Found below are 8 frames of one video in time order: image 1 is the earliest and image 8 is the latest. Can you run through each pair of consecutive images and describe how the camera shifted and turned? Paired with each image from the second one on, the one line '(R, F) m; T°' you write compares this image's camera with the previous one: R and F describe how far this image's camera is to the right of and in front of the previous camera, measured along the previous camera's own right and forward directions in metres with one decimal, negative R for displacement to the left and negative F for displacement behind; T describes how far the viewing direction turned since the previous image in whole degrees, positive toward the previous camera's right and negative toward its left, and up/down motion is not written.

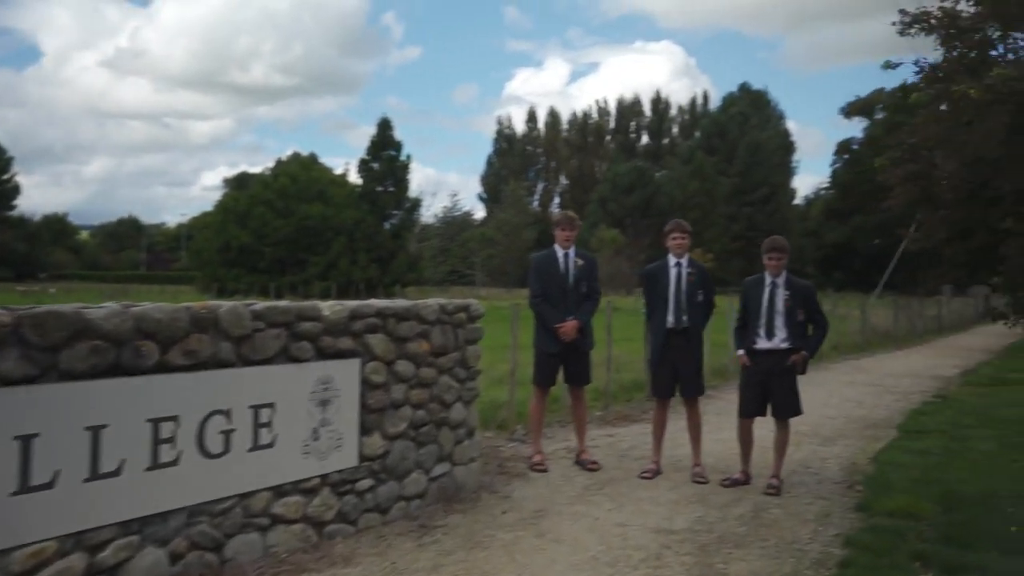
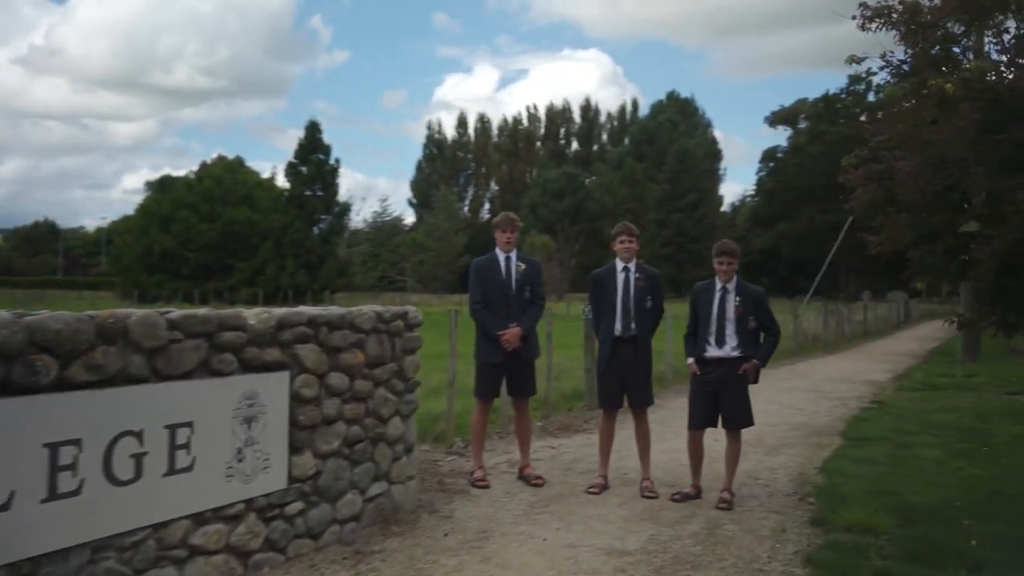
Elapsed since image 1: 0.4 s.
(-0.1, +0.4) m; +4°
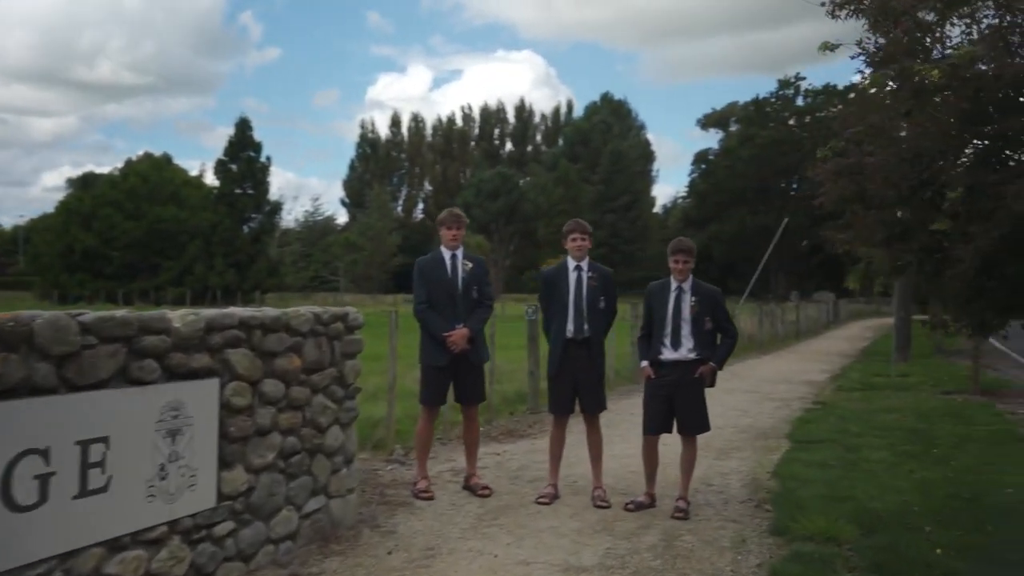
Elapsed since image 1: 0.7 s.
(-0.1, +0.4) m; +4°
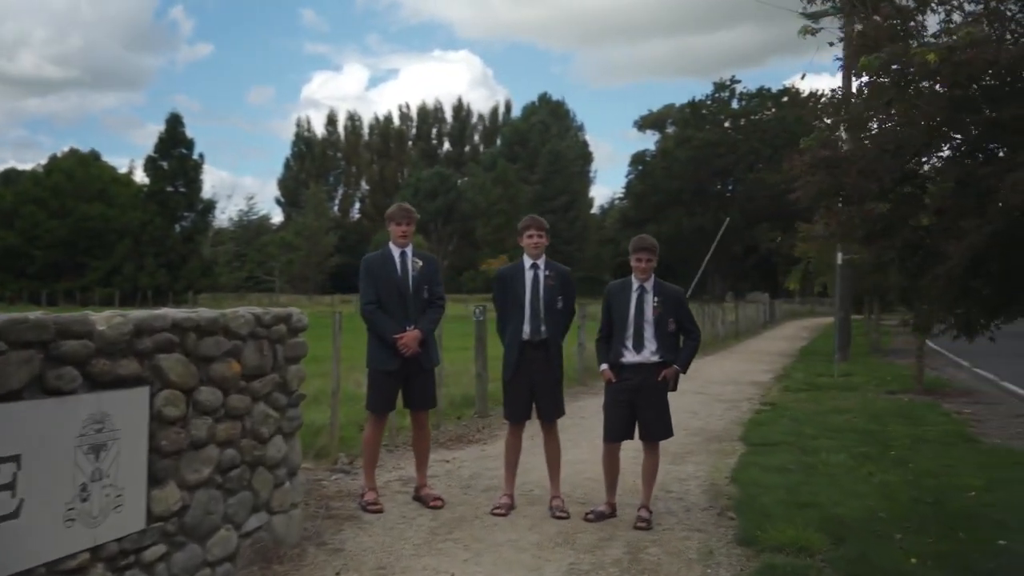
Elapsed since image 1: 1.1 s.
(-0.1, +0.4) m; +4°
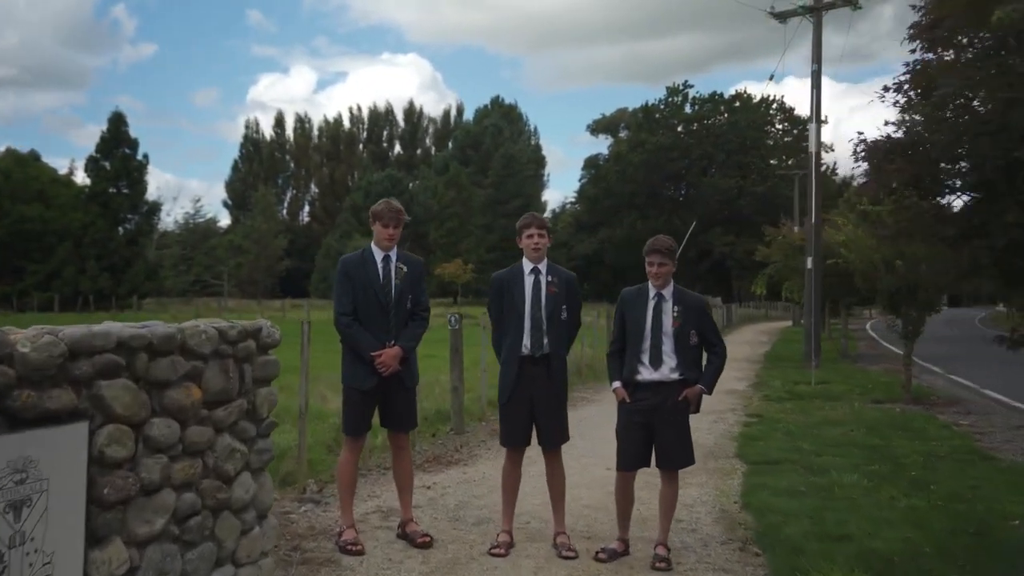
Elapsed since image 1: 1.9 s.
(-0.3, +0.9) m; +3°
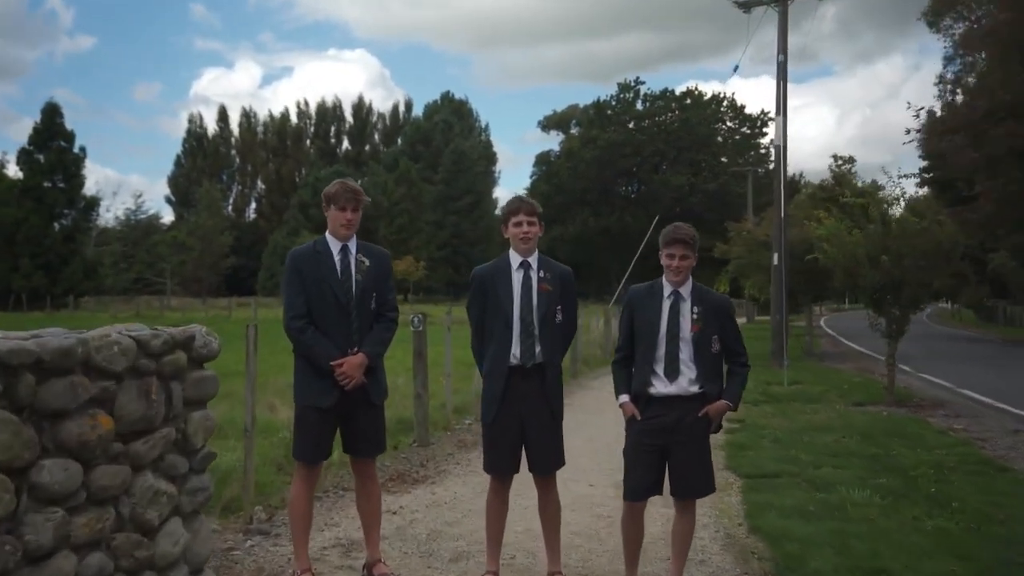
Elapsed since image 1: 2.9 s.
(-0.2, +1.0) m; +3°
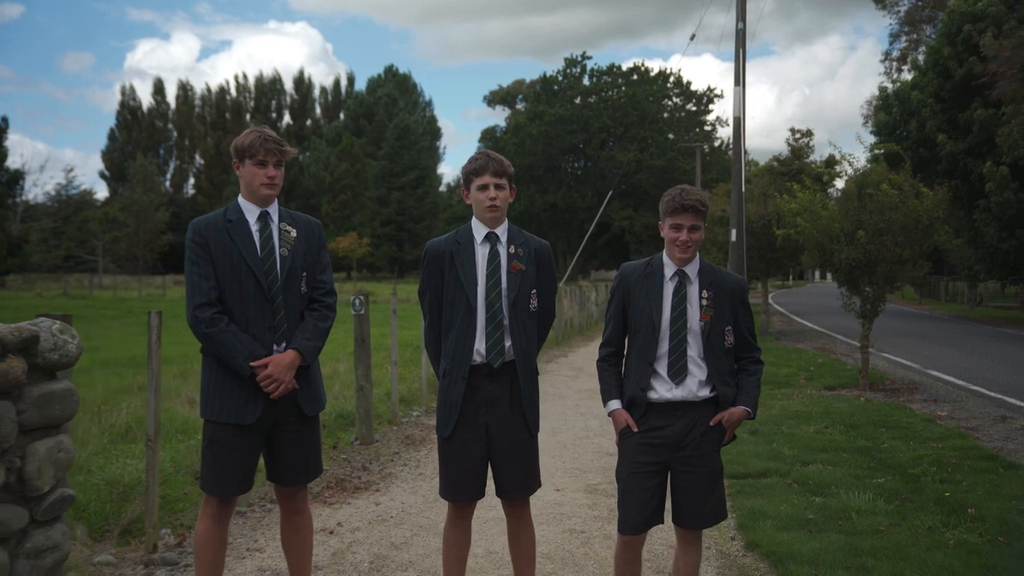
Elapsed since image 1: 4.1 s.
(-0.1, +1.1) m; +3°
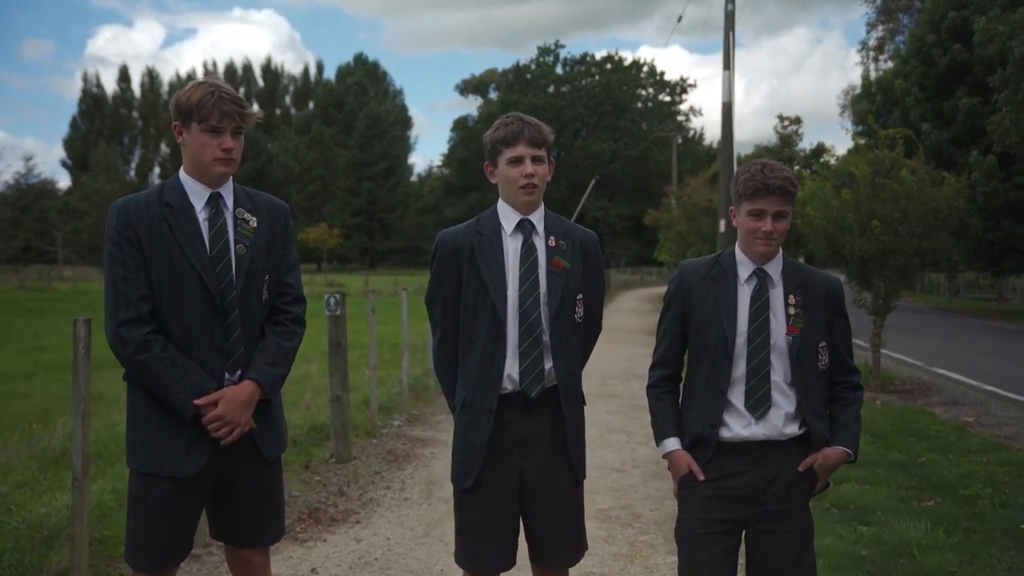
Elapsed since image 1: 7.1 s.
(-0.2, +1.0) m; +2°
